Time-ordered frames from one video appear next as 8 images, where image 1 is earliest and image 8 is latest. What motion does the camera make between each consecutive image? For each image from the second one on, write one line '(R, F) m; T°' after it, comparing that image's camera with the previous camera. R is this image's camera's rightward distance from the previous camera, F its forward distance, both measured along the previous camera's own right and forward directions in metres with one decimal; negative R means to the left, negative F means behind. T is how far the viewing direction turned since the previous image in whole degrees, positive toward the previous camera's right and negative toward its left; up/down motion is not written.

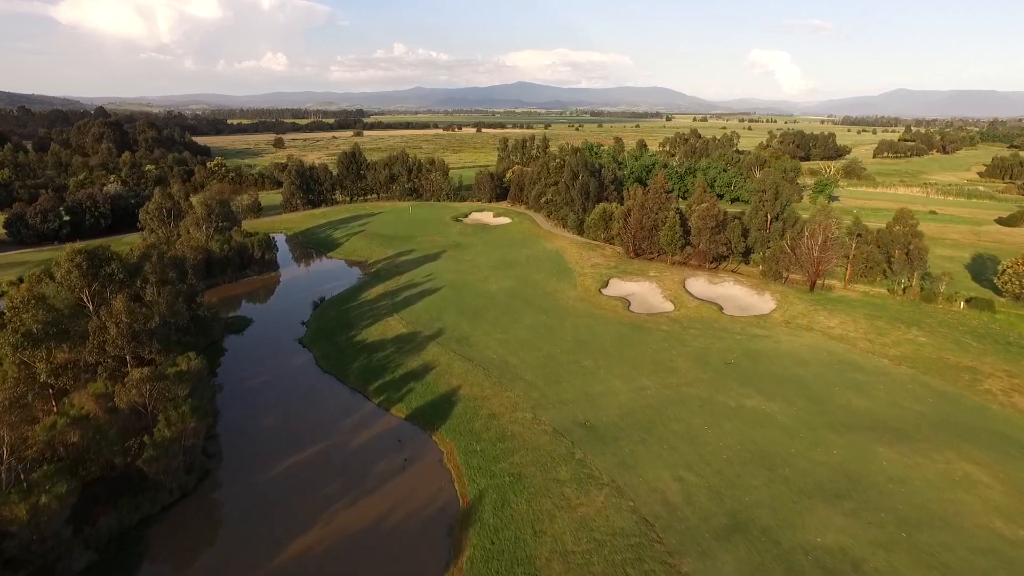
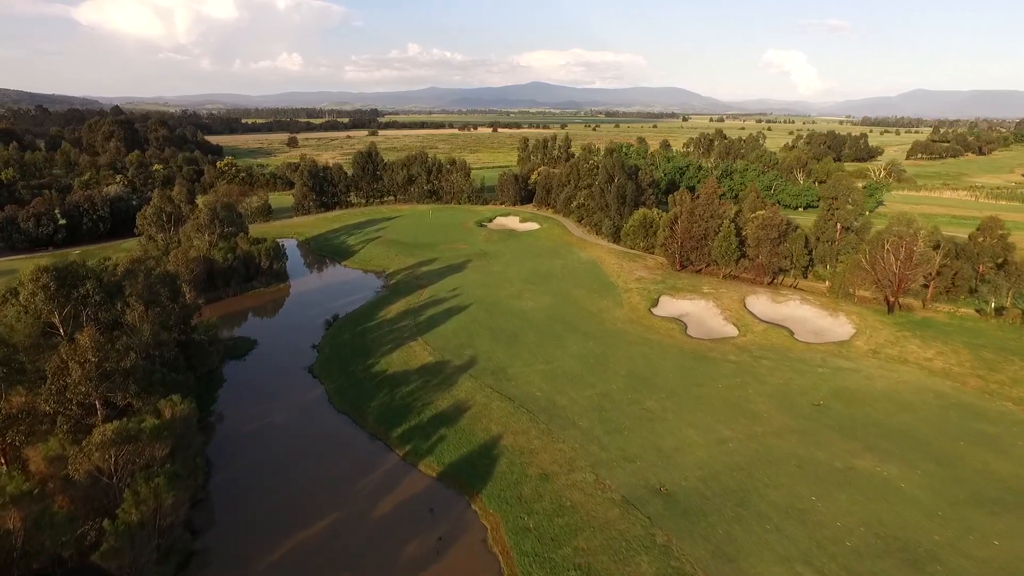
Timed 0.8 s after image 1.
(-1.7, +5.6) m; -1°
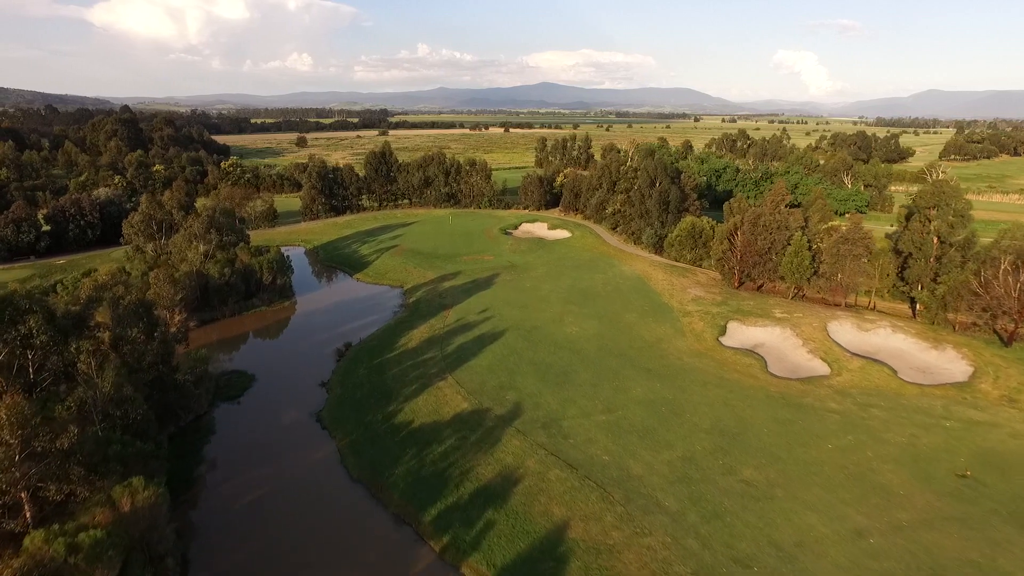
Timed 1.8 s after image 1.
(-2.0, +6.4) m; -1°
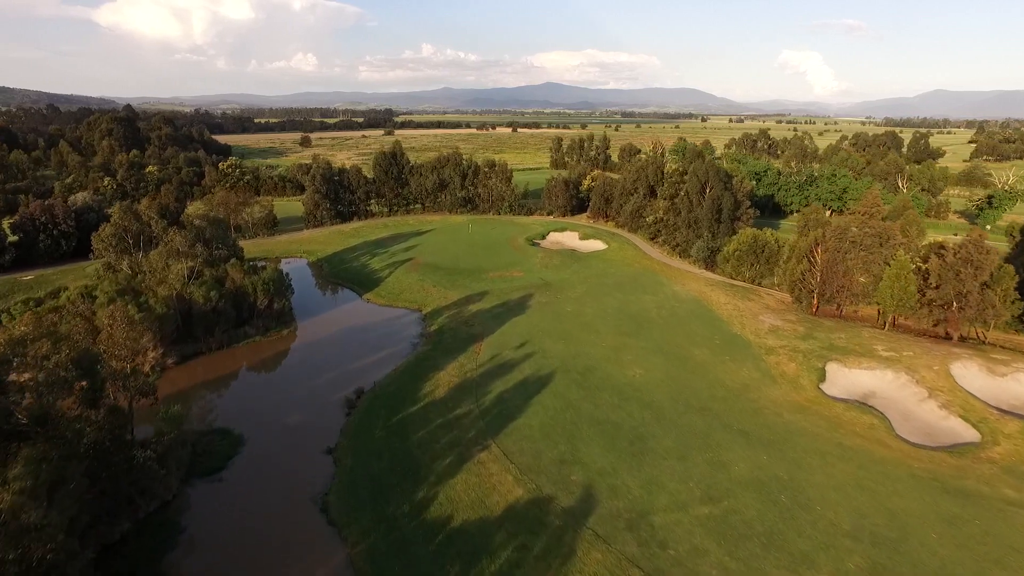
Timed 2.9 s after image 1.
(-2.1, +7.0) m; 0°
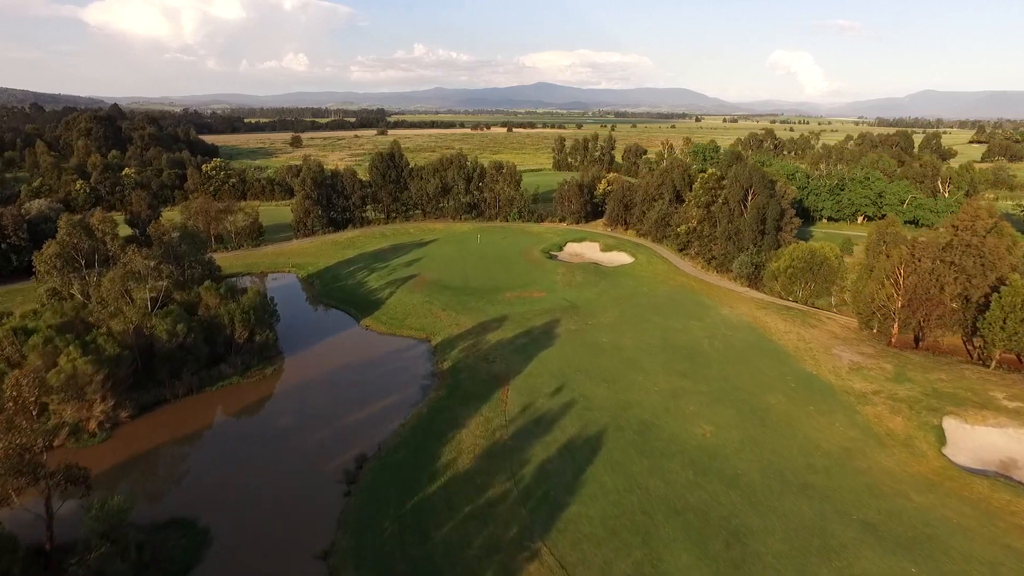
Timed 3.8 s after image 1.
(-1.7, +6.2) m; +1°
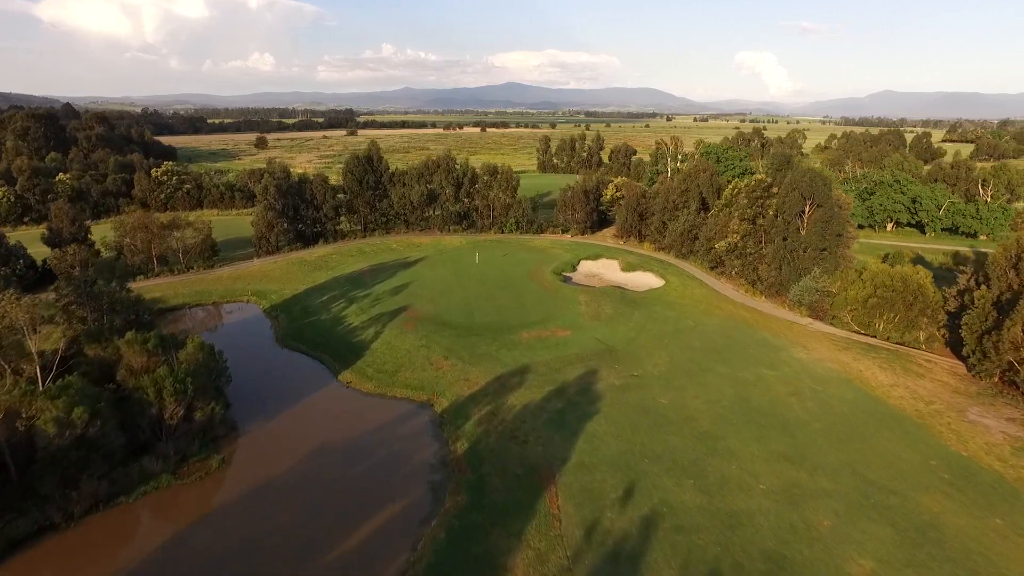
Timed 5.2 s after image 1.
(-2.4, +8.6) m; +2°
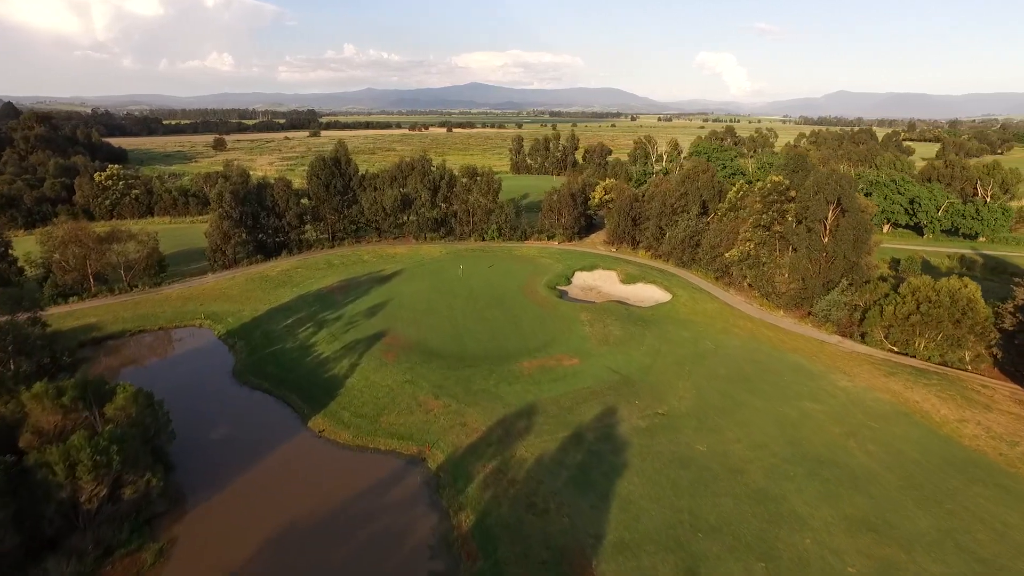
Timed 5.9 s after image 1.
(-1.4, +4.7) m; +3°
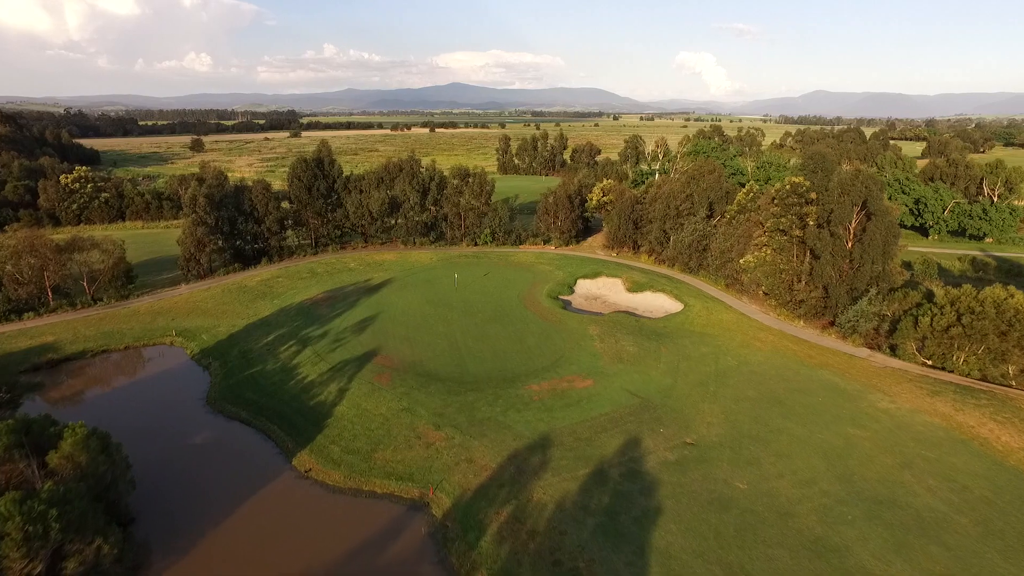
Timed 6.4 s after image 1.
(-0.9, +2.9) m; +1°
